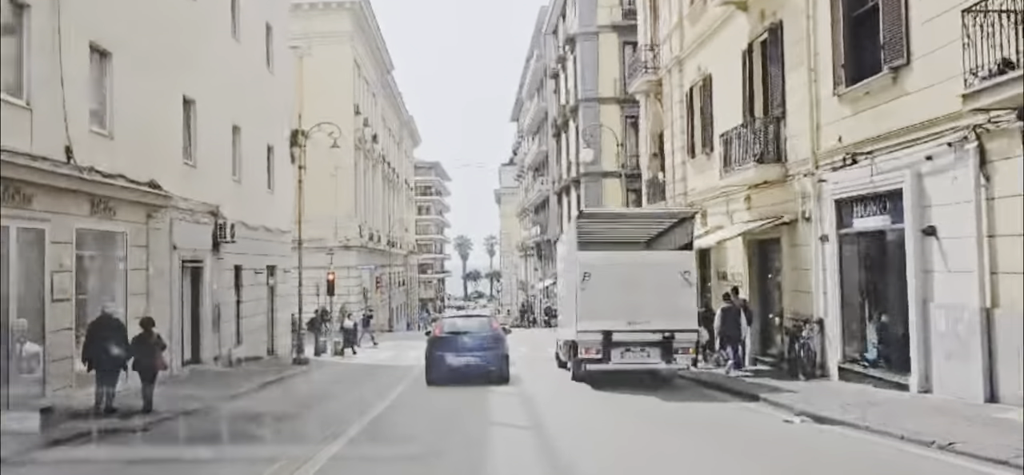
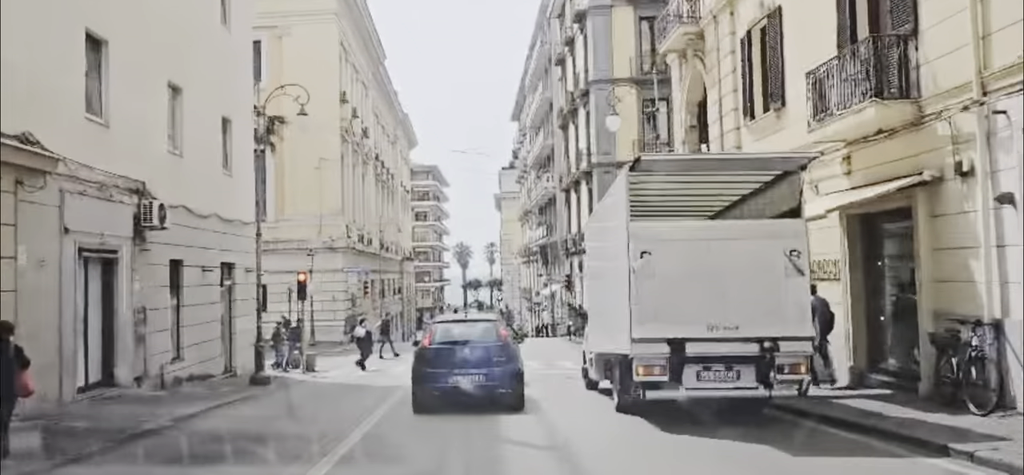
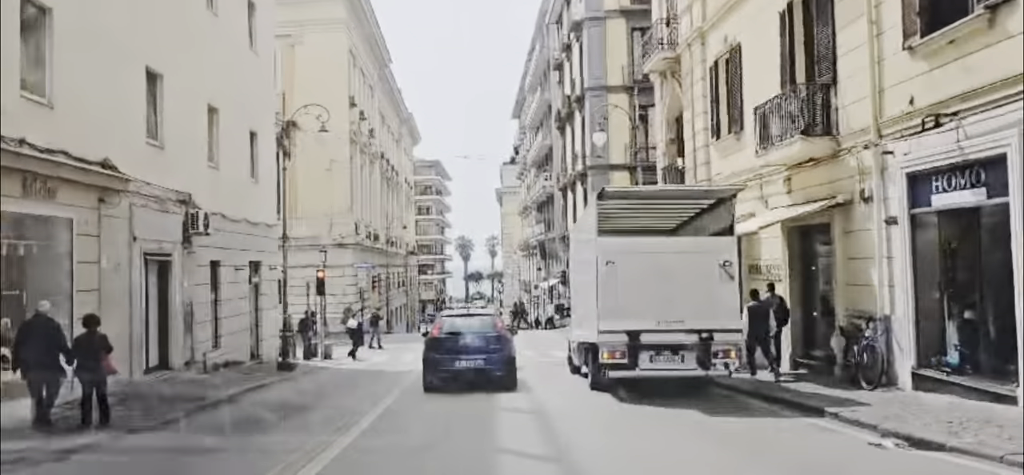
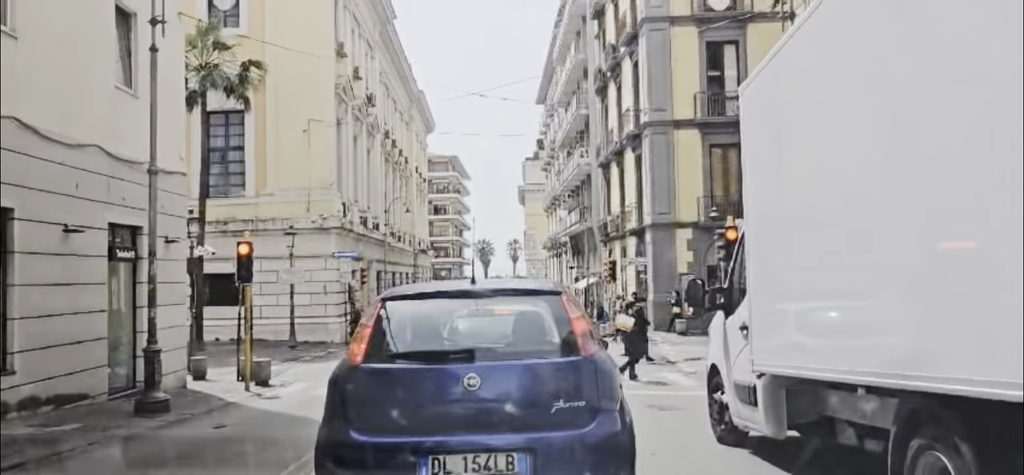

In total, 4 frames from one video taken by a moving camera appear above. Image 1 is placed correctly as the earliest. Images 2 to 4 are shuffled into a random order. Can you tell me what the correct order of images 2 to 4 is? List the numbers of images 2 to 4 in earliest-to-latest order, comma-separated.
3, 2, 4
